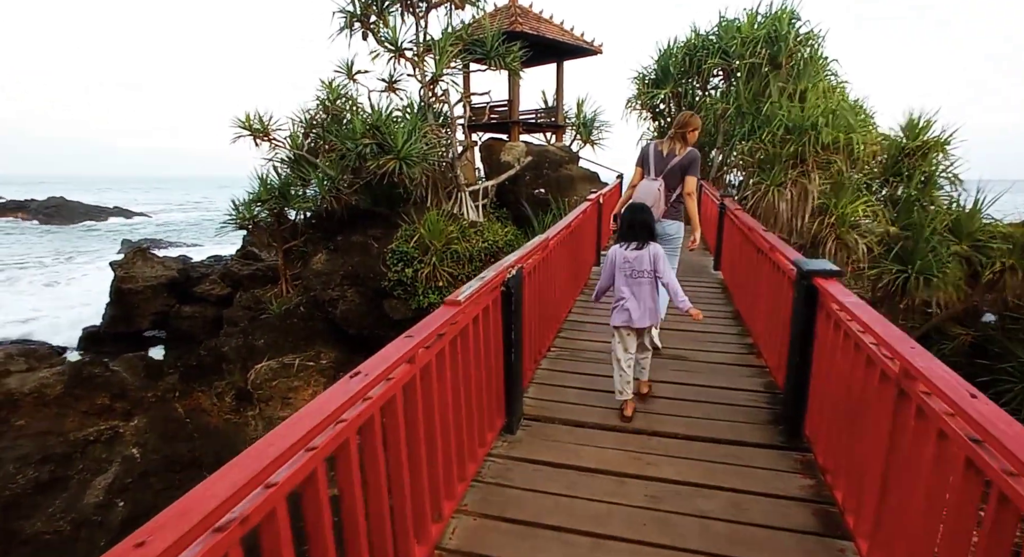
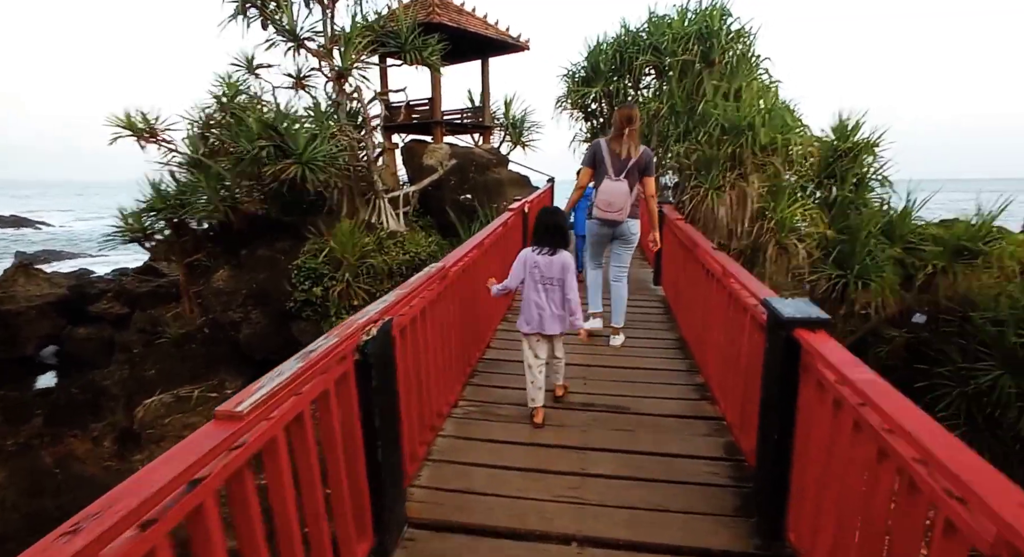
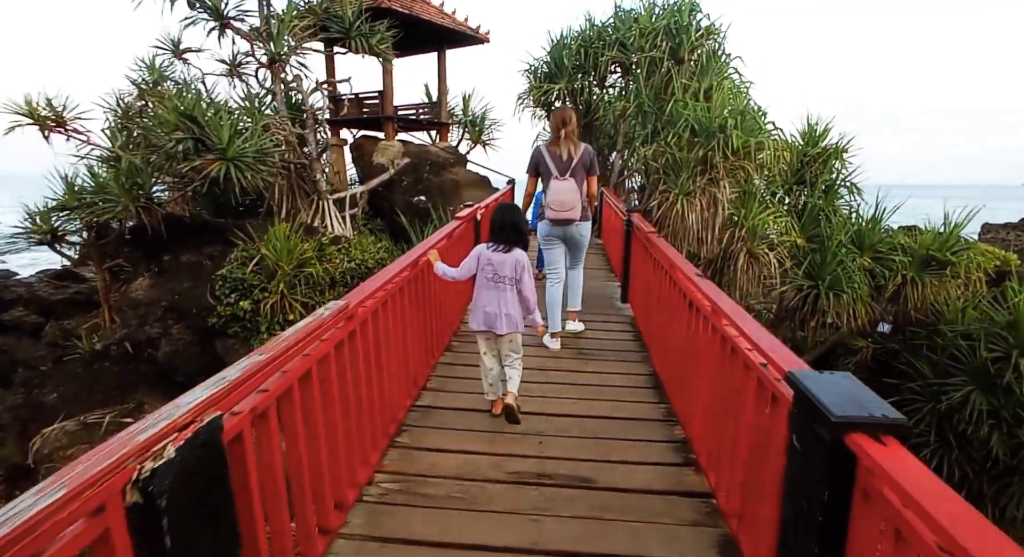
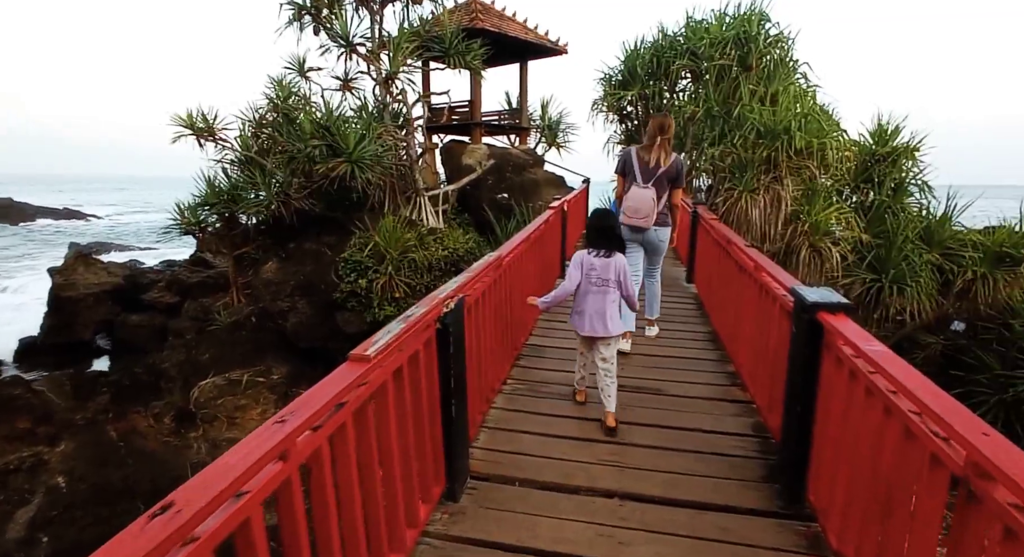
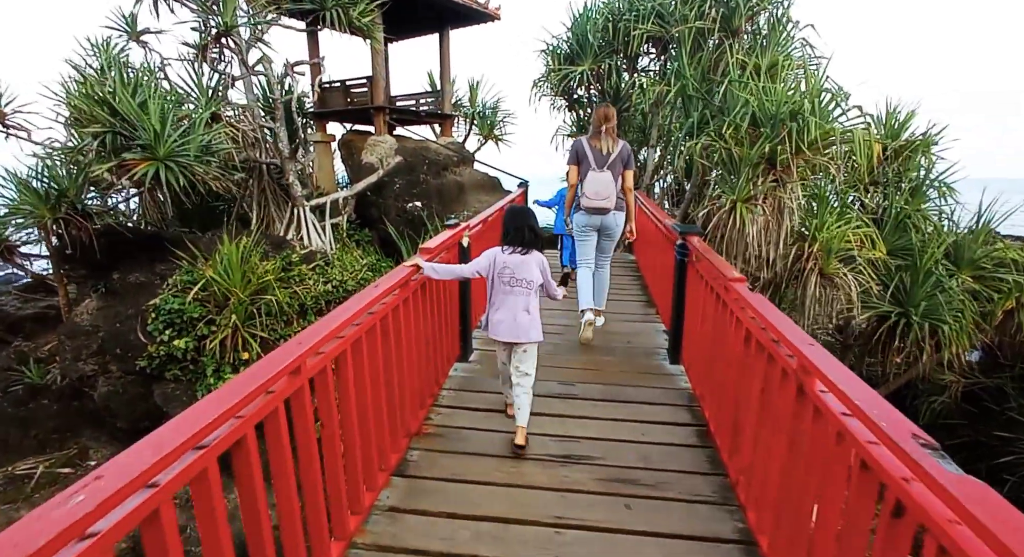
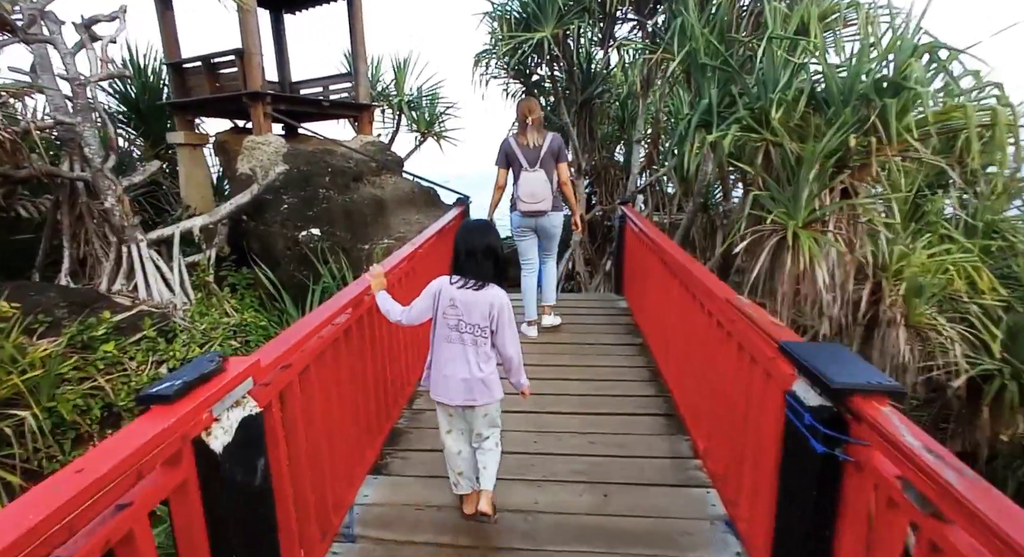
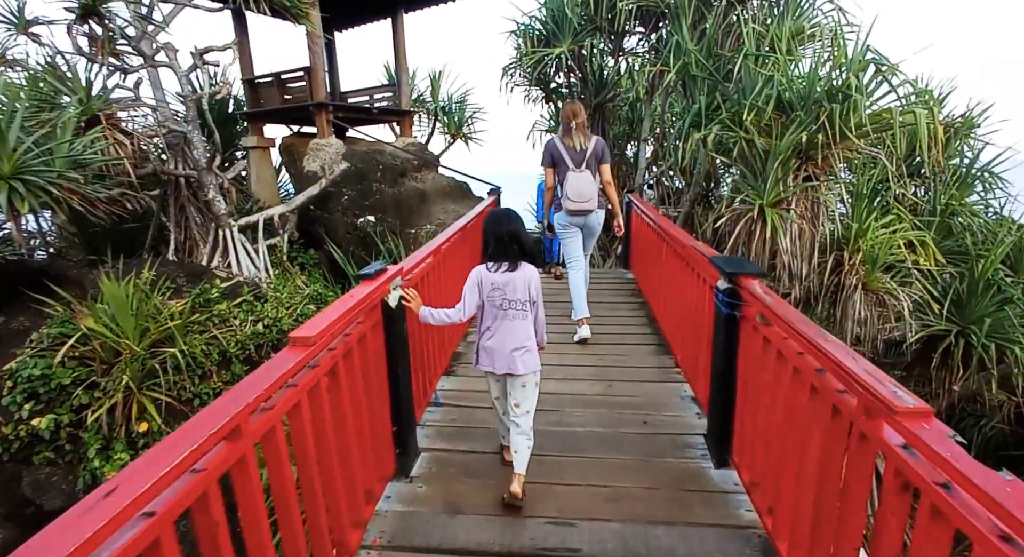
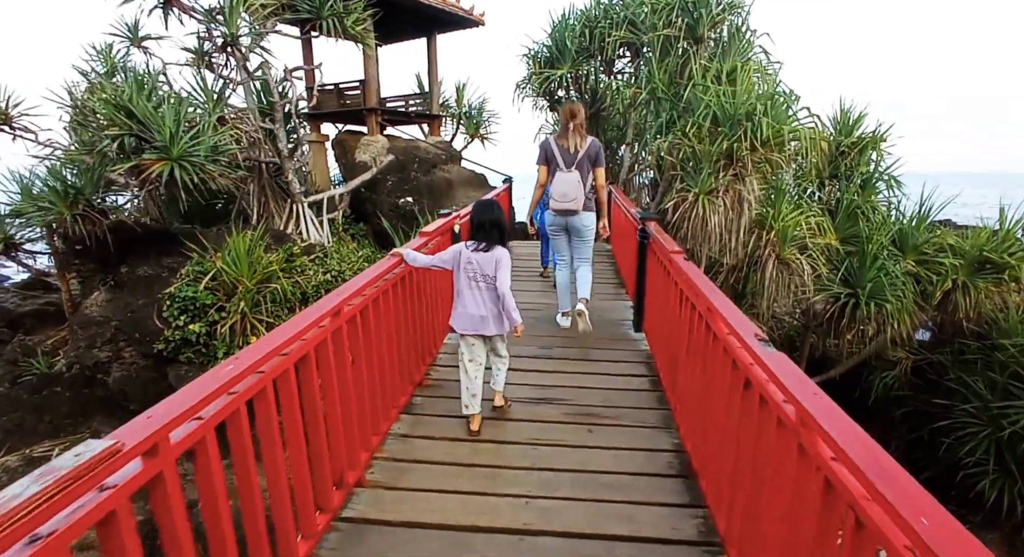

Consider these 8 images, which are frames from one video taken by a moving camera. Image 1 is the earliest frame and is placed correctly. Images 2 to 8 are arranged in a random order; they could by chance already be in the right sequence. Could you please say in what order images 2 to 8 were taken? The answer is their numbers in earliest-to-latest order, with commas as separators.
4, 2, 3, 8, 5, 7, 6
